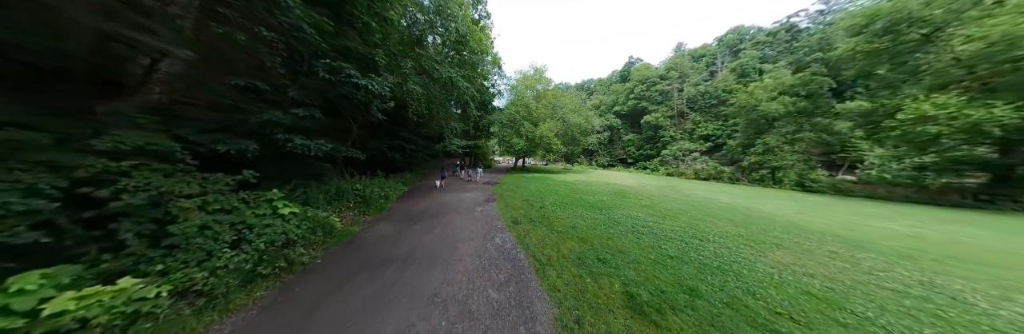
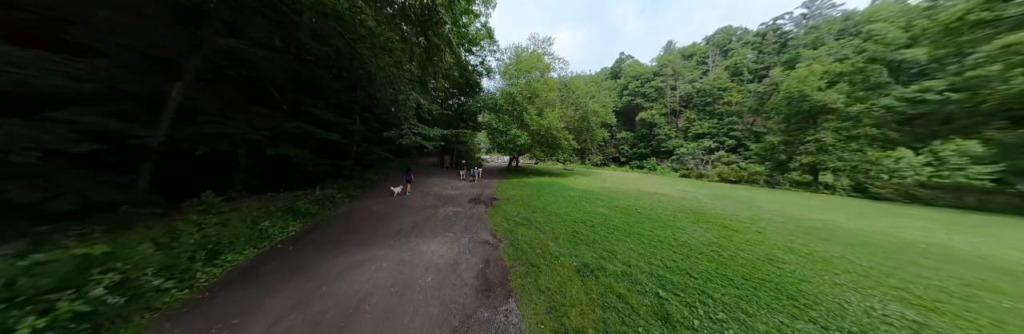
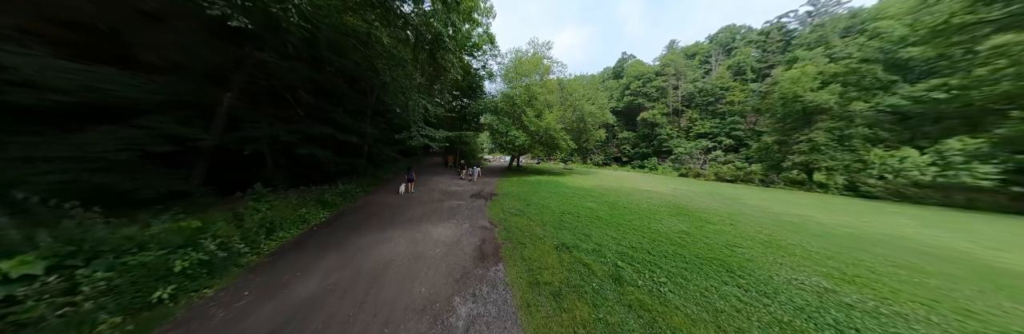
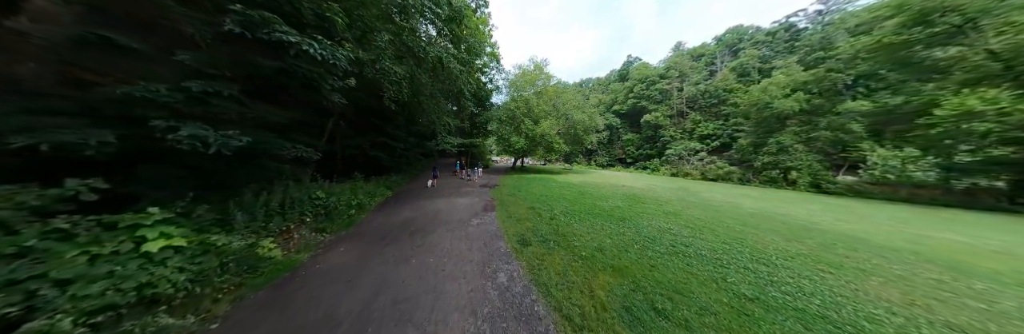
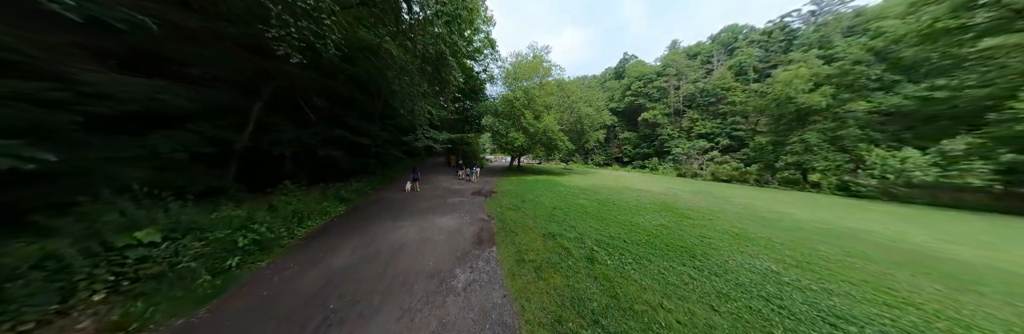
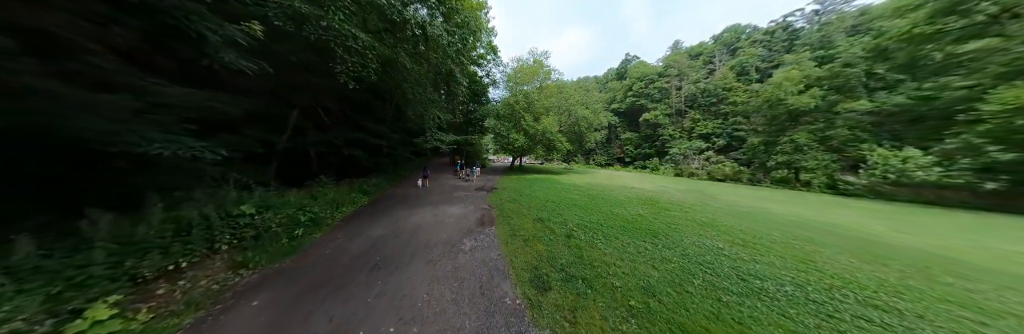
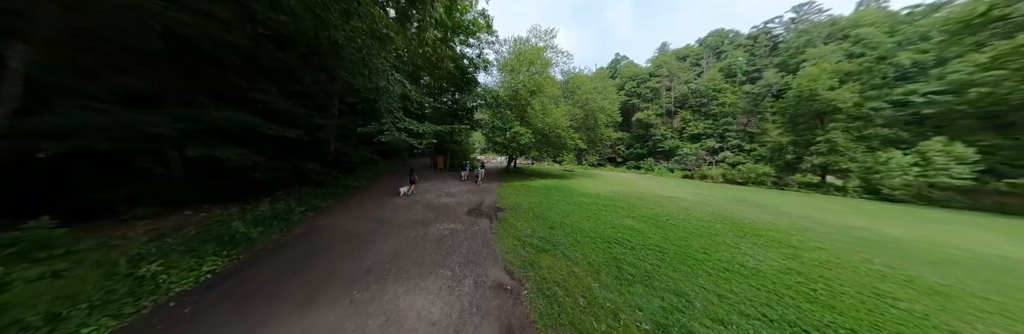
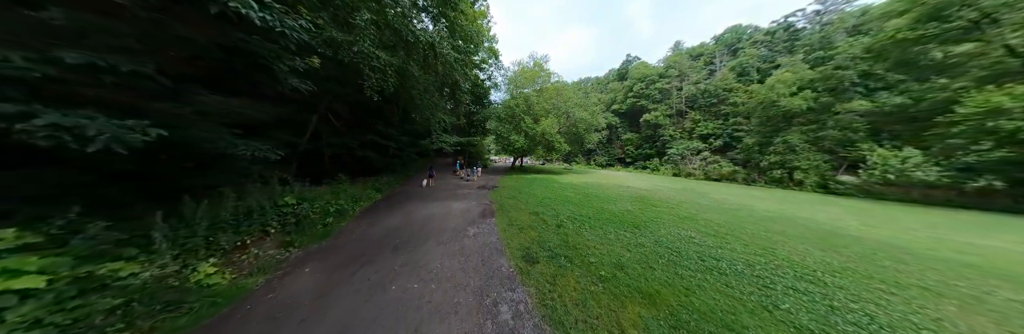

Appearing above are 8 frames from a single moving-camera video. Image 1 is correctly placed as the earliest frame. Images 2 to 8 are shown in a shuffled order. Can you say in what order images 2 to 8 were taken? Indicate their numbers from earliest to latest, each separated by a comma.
4, 8, 6, 5, 3, 2, 7
